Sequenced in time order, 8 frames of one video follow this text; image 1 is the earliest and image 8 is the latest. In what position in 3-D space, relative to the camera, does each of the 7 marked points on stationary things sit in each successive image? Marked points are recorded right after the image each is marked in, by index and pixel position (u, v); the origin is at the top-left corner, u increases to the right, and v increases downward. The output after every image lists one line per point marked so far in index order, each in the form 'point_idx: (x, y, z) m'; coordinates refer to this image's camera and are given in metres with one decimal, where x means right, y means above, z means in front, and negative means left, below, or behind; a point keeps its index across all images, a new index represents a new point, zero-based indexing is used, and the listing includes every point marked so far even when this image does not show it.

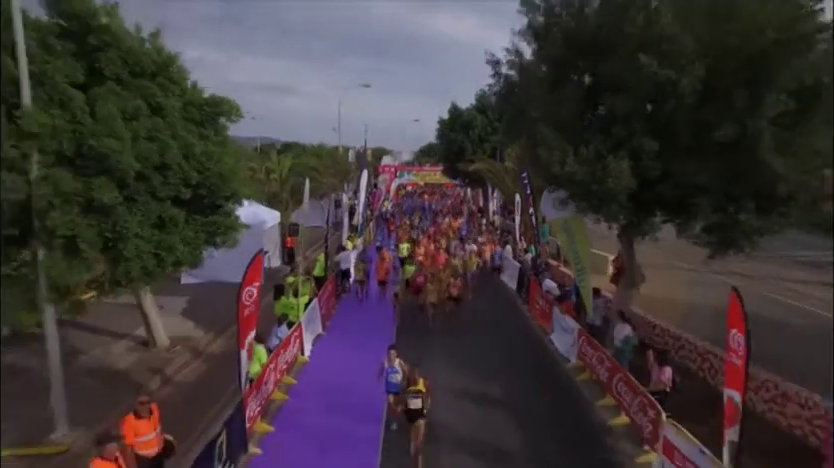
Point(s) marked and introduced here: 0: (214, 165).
0: (-3.2, +1.1, +7.9) m
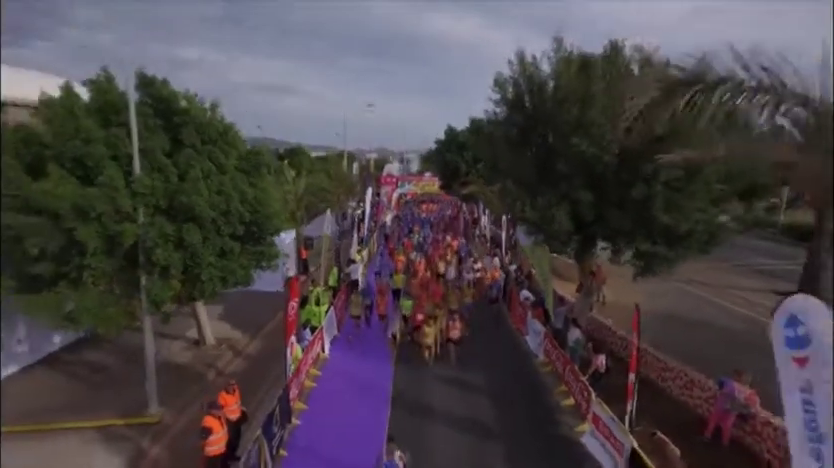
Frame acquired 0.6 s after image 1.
0: (-3.2, +0.6, +10.4) m
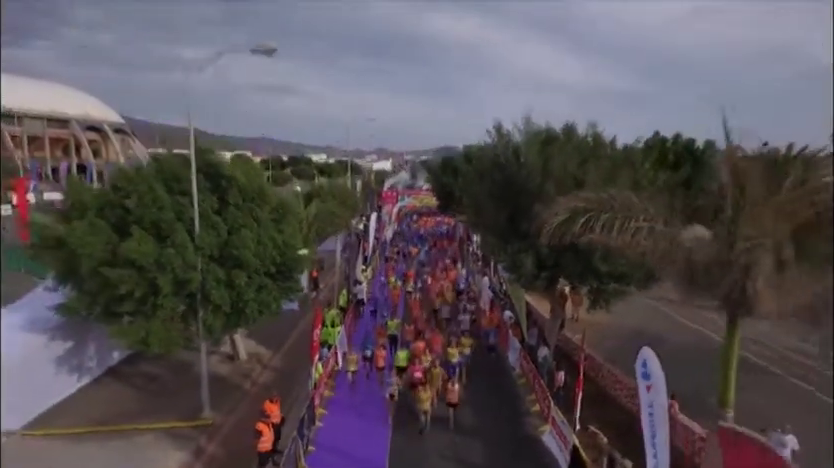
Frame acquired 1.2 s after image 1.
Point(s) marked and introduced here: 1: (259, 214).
0: (-3.3, -0.4, +12.9) m
1: (-3.9, +0.4, +12.5) m
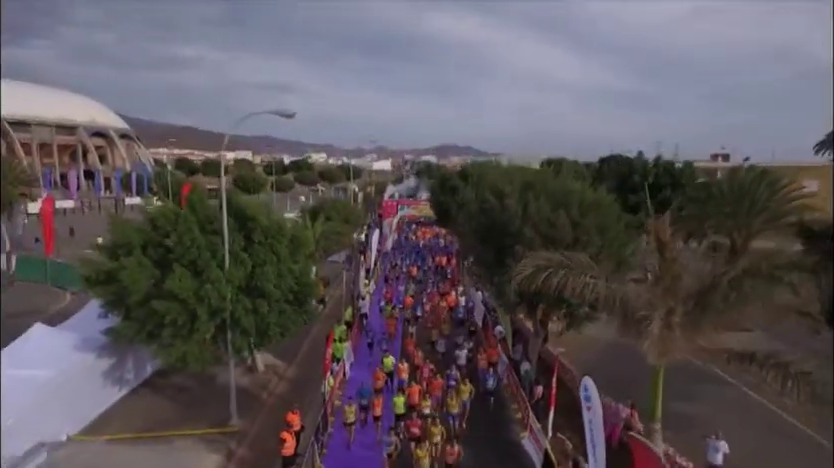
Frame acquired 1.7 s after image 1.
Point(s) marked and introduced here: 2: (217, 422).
0: (-3.3, -1.3, +14.9) m
1: (-3.9, -0.5, +14.4) m
2: (-5.6, -5.2, +14.1) m
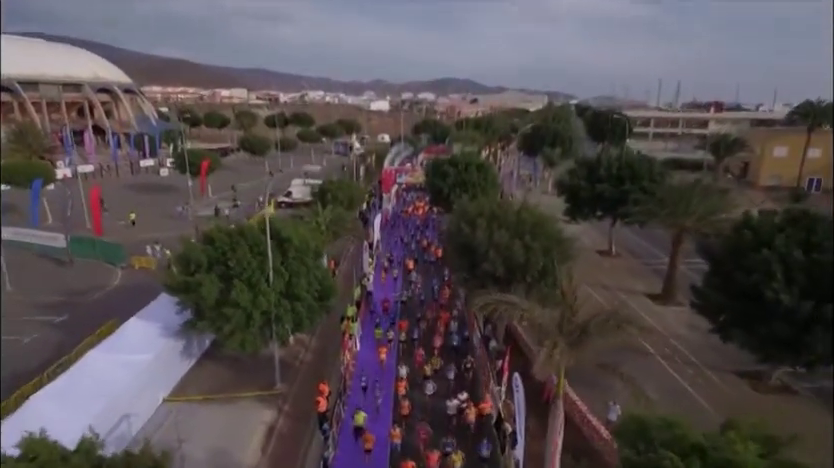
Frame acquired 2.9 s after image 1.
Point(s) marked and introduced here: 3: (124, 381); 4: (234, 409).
0: (-3.6, -1.9, +19.7) m
1: (-4.1, -1.1, +19.2) m
2: (-5.8, -5.8, +19.4) m
3: (-9.4, -4.6, +16.1) m
4: (-6.4, -6.2, +18.0) m
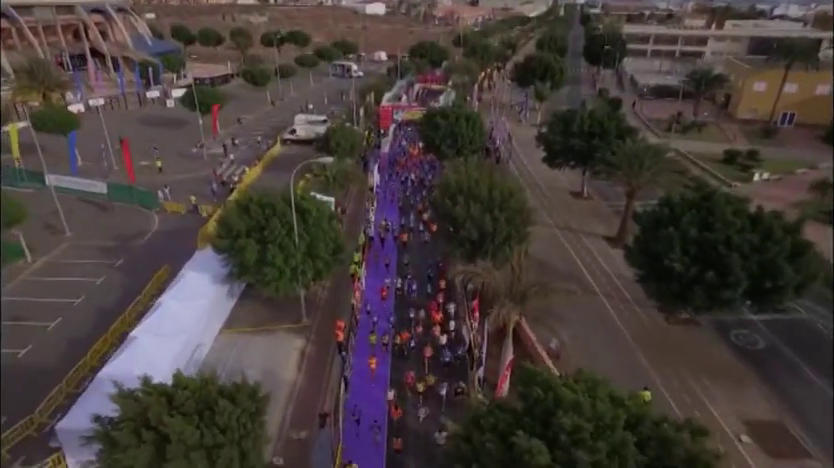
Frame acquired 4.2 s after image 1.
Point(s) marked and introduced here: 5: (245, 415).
0: (-3.9, -0.3, +24.9) m
1: (-4.5, +0.3, +24.3) m
2: (-6.2, -4.2, +25.4) m
3: (-9.7, -3.7, +21.9) m
4: (-6.7, -4.9, +24.0) m
5: (-4.5, -4.8, +13.3) m
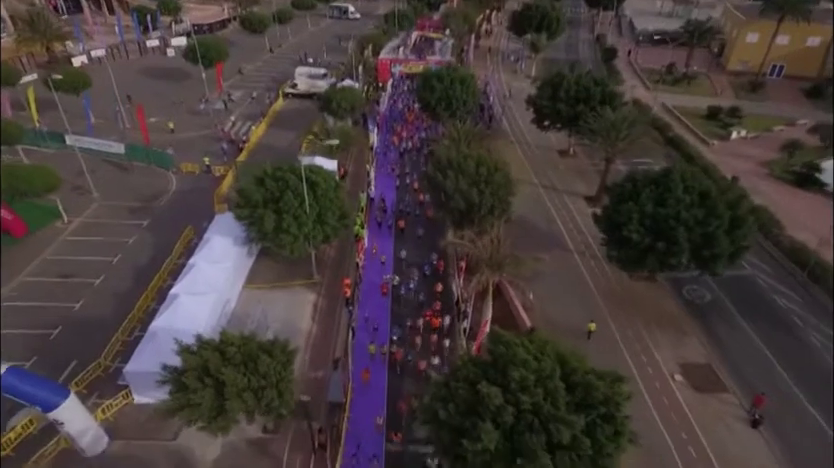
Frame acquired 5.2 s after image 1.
0: (-4.1, +1.4, +28.3) m
1: (-4.7, +2.0, +27.5) m
2: (-6.4, -2.4, +29.2) m
3: (-9.9, -2.3, +25.7) m
4: (-7.0, -3.3, +27.9) m
5: (-4.8, -4.5, +17.3) m
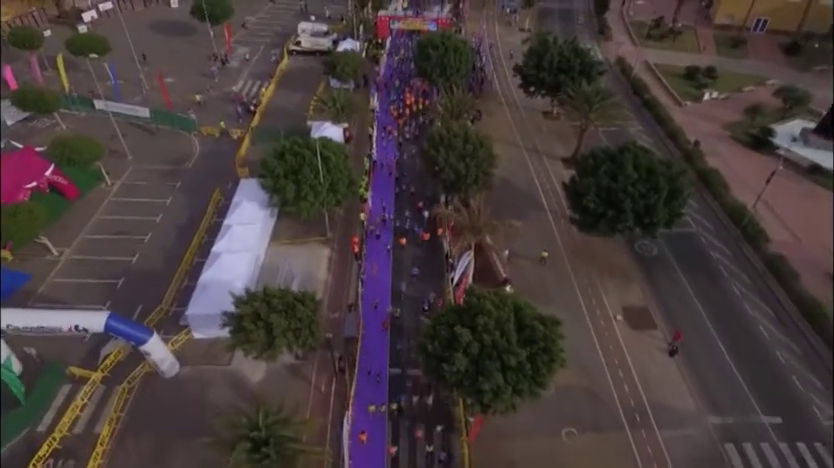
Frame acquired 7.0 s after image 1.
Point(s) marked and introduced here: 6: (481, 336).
0: (-4.4, +3.7, +33.3) m
1: (-4.9, +4.2, +32.5) m
2: (-6.6, +0.1, +34.7) m
3: (-10.1, -0.3, +31.2) m
4: (-7.2, -0.9, +33.6) m
5: (-5.0, -3.5, +23.3) m
6: (+2.5, -4.0, +19.8) m
